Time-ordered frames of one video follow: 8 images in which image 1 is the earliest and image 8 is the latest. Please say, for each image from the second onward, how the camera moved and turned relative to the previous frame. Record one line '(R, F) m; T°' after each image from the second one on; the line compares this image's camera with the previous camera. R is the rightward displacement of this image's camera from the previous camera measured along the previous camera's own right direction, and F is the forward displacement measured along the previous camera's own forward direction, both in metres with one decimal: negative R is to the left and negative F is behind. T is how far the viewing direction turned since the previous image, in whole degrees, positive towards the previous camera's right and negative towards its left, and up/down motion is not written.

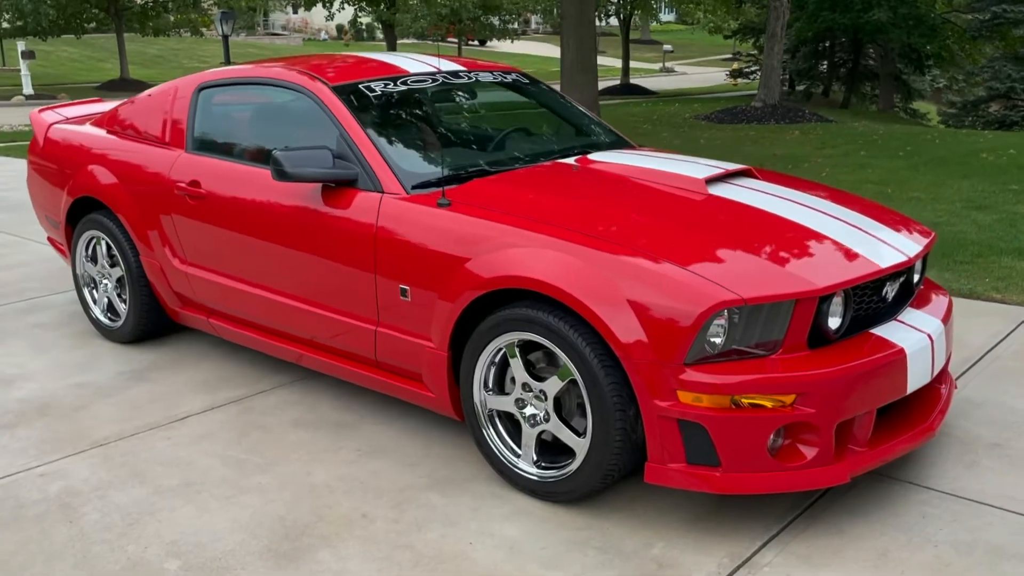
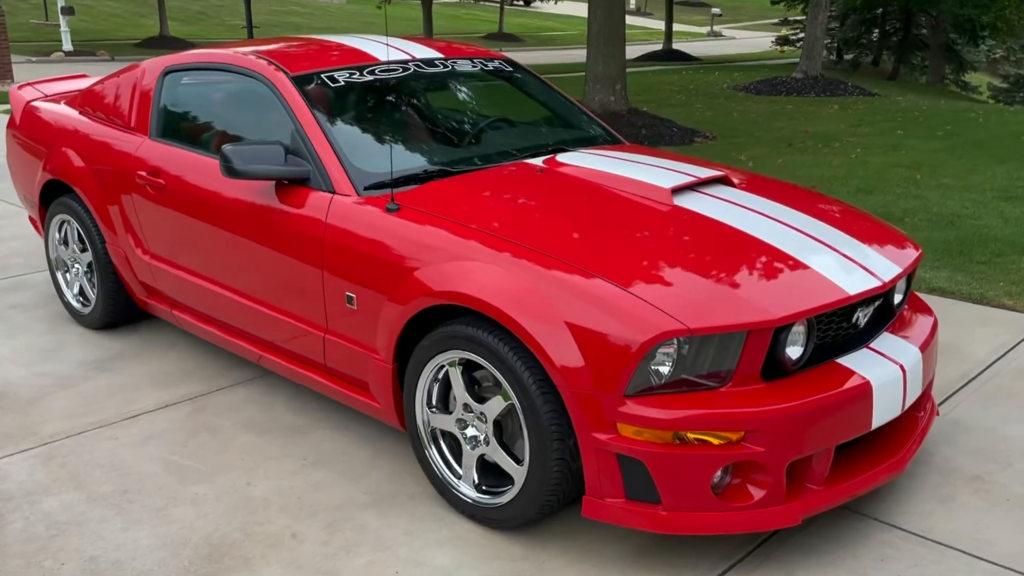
(+0.3, +0.2) m; -2°
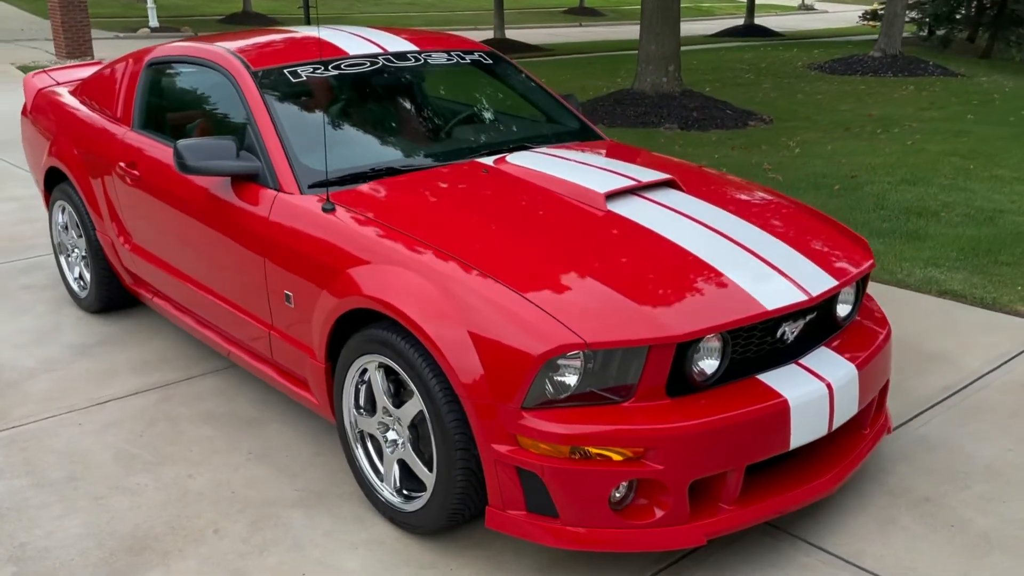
(+0.5, 0.0) m; -5°
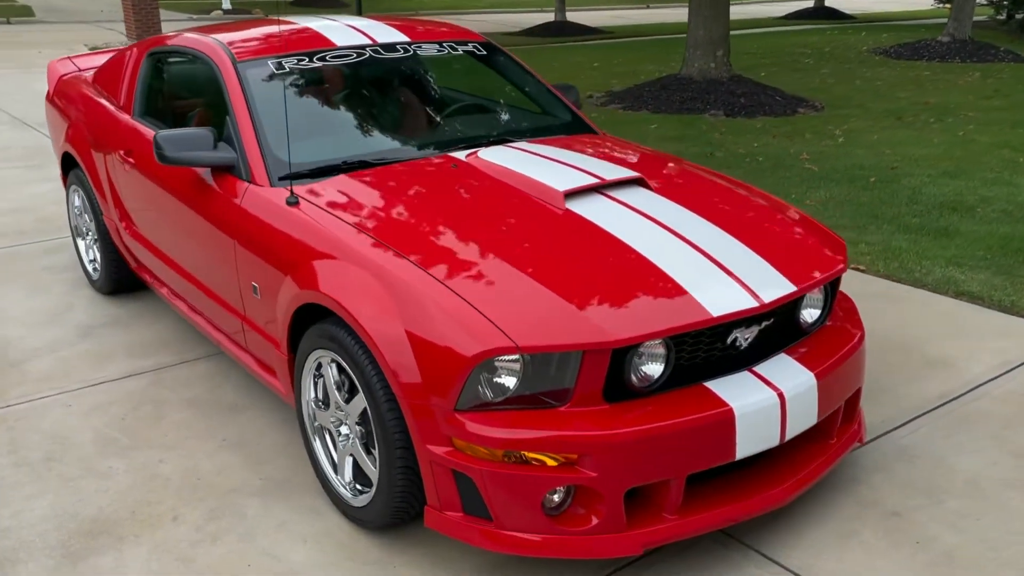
(+0.3, 0.0) m; -4°
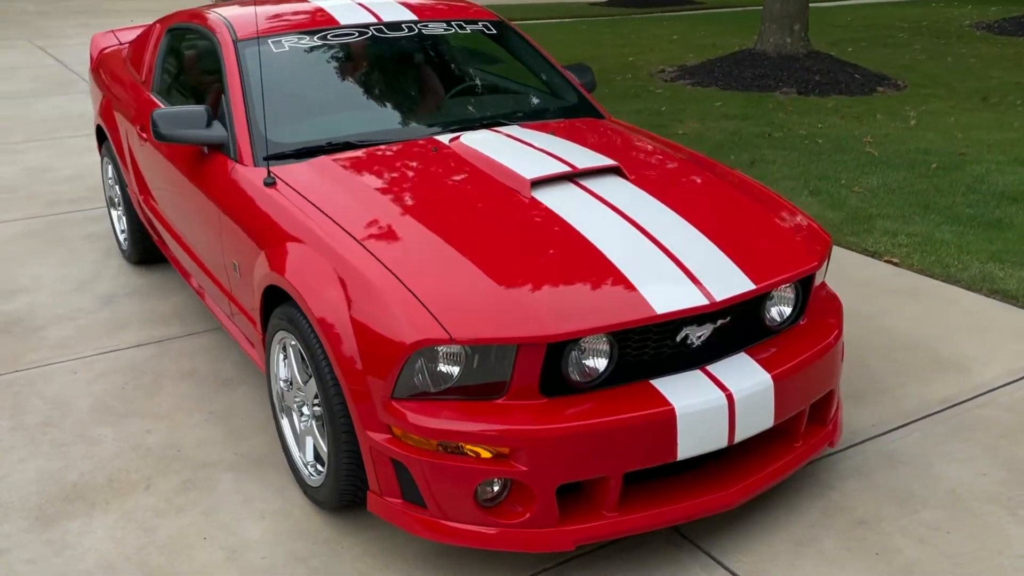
(+0.4, 0.0) m; -6°
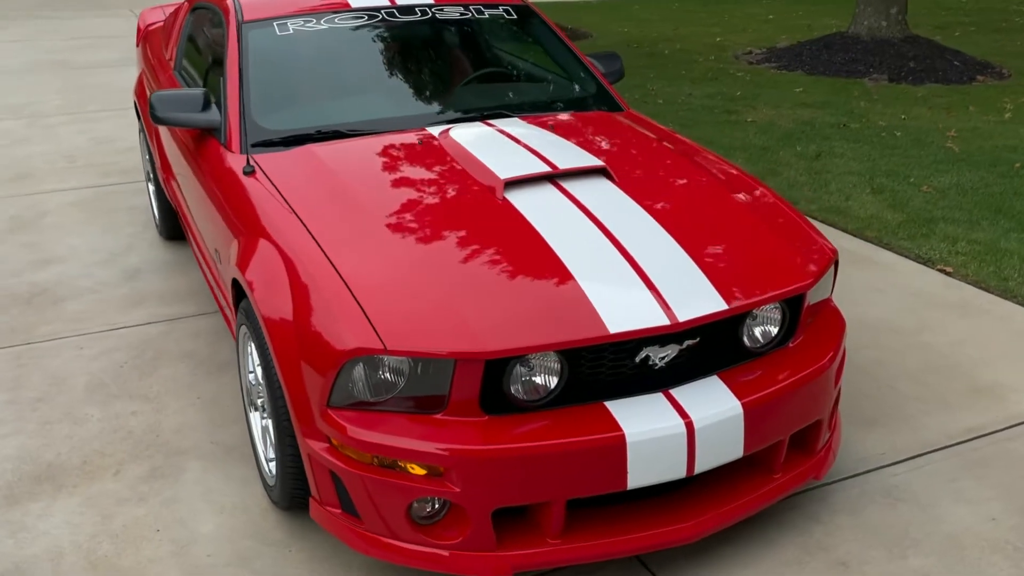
(+0.4, +0.2) m; -6°
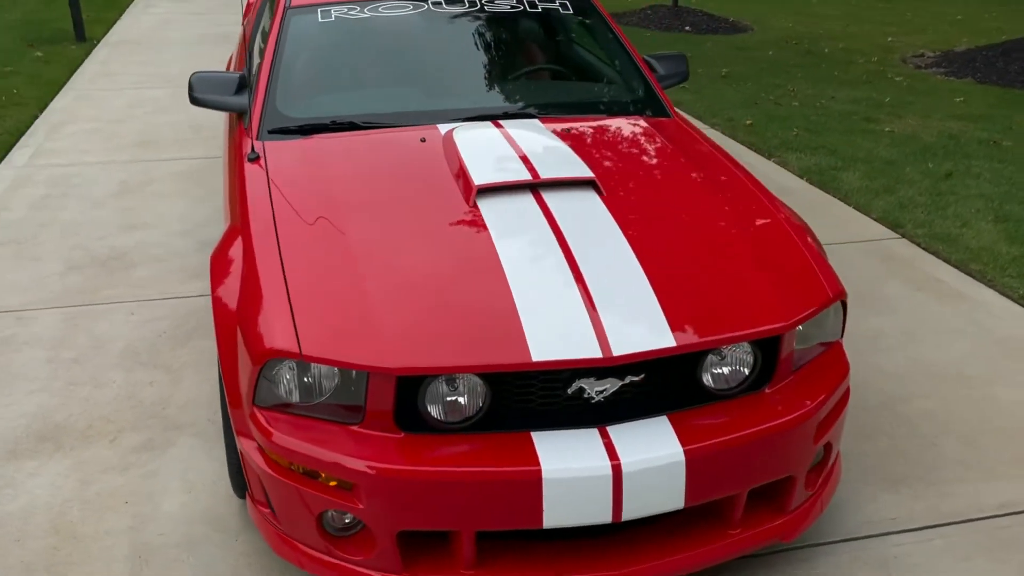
(+0.6, +0.2) m; -10°
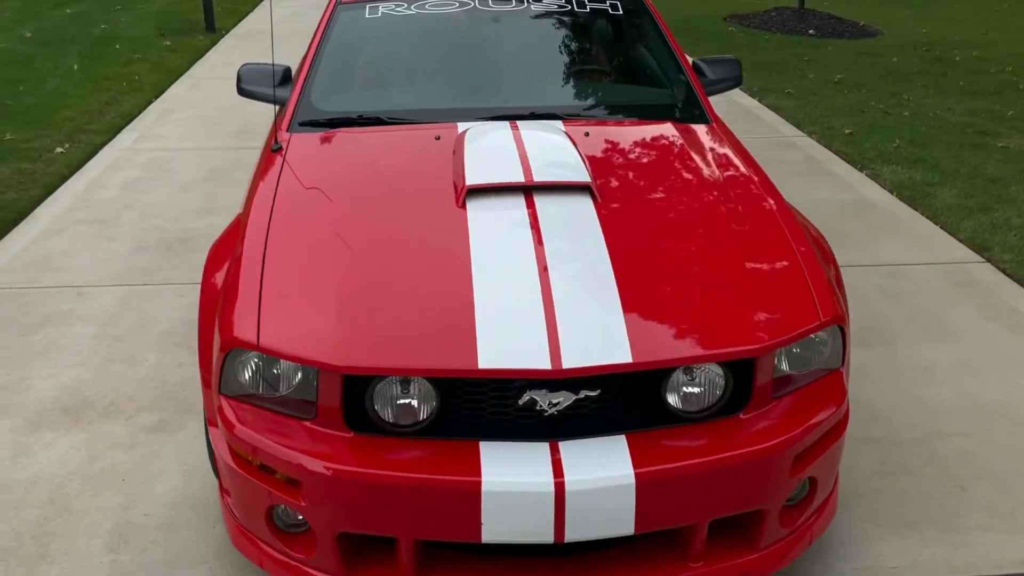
(+0.4, +0.1) m; -8°
